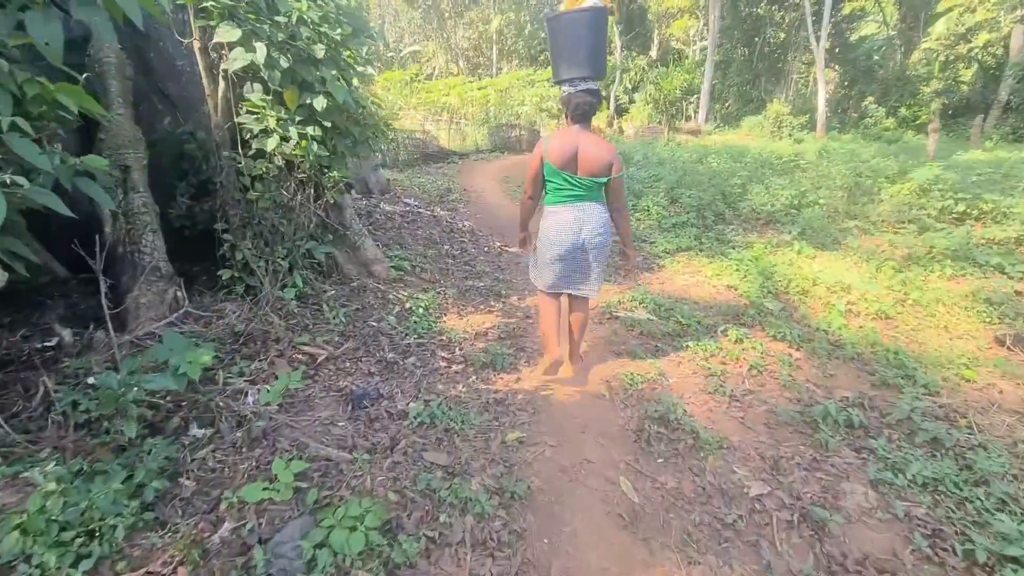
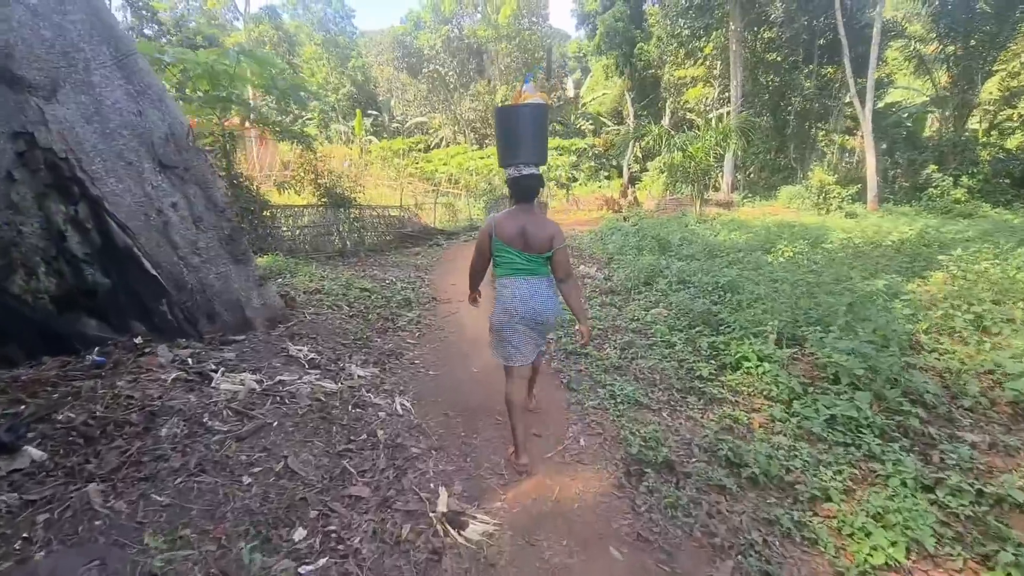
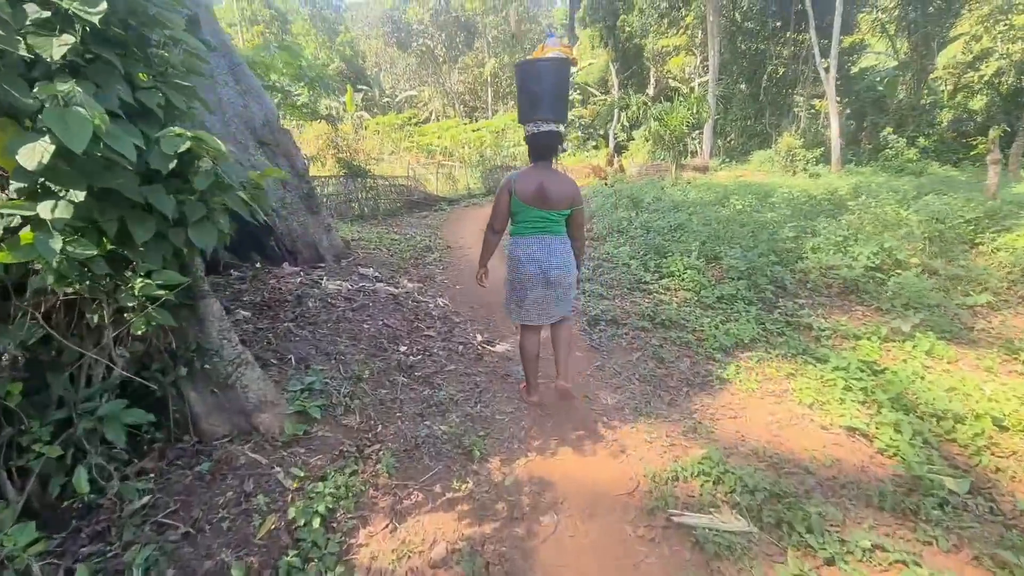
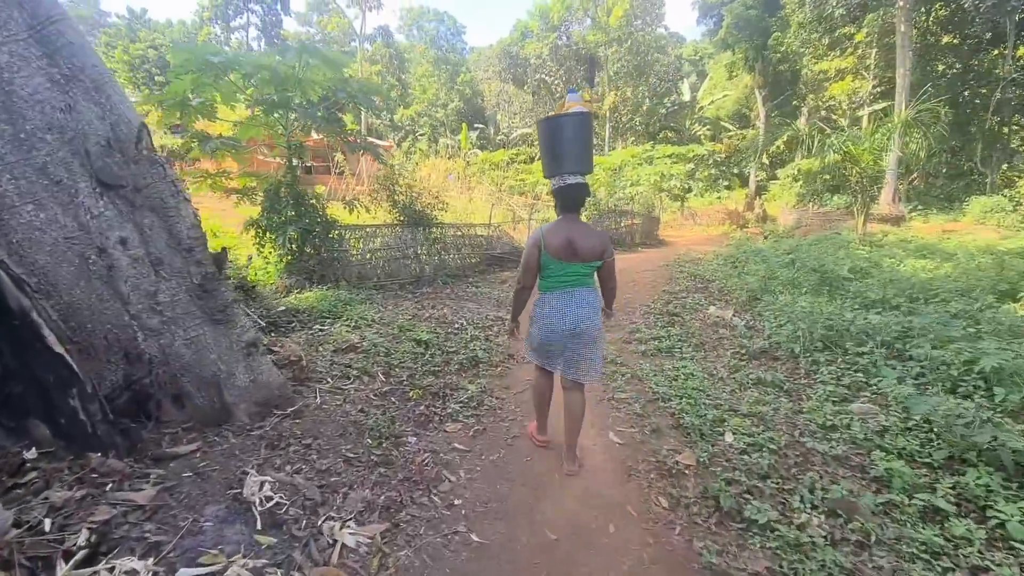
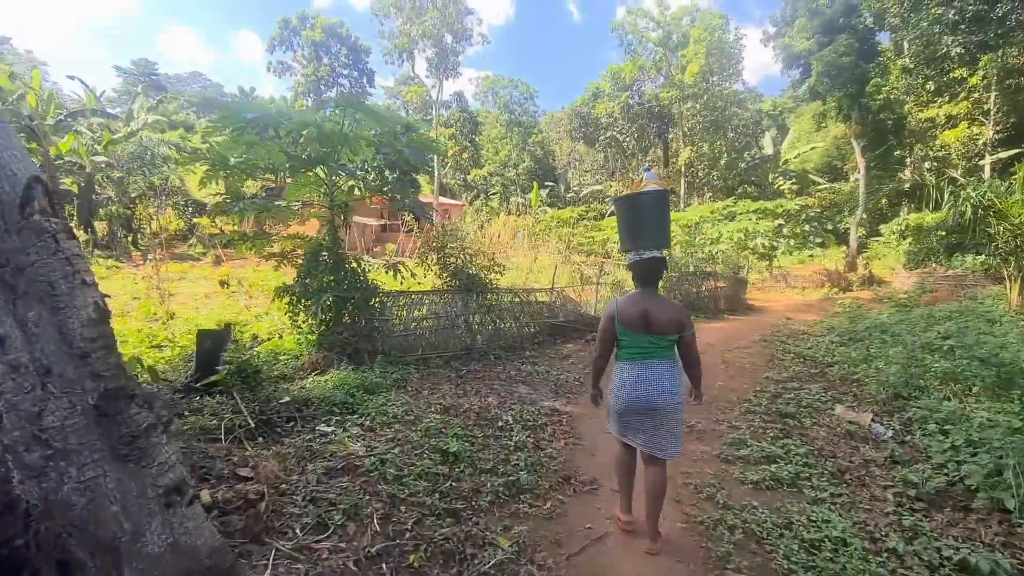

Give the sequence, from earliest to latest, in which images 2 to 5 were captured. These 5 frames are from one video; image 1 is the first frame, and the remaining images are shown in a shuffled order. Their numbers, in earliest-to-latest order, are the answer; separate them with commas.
3, 2, 4, 5
